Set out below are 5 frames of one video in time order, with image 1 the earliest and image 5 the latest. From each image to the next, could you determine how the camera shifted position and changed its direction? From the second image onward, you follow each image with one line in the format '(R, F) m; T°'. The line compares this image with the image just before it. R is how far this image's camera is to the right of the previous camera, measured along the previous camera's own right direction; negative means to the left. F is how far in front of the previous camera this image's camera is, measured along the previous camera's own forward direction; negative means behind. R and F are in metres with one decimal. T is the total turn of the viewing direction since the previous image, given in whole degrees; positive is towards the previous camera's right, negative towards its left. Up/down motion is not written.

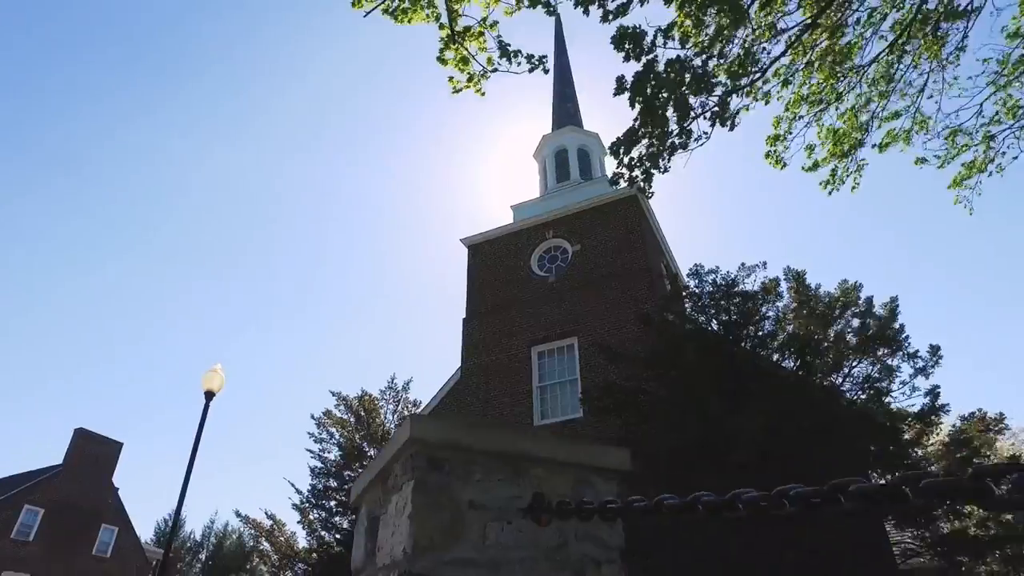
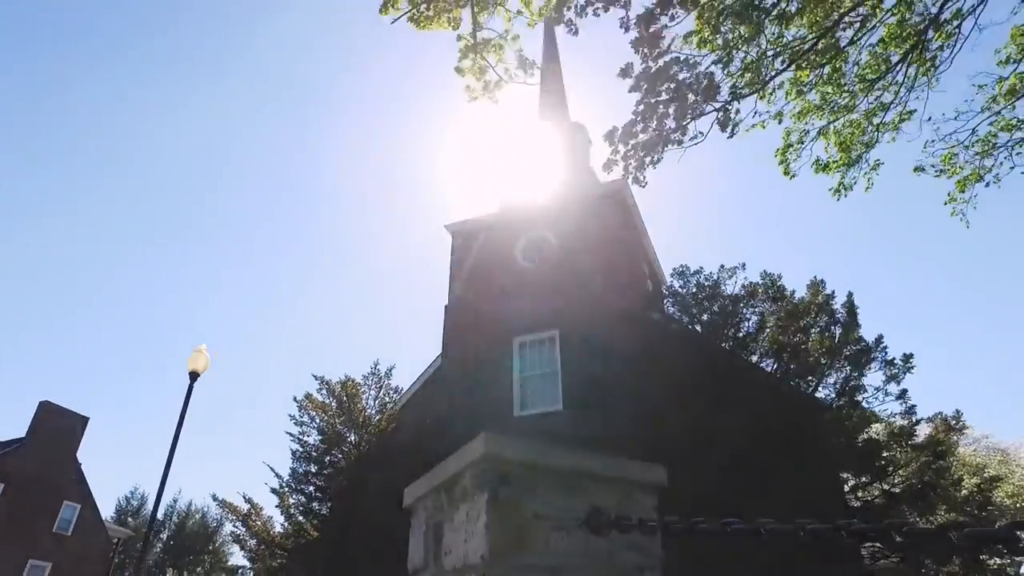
(+0.2, 0.0) m; +1°
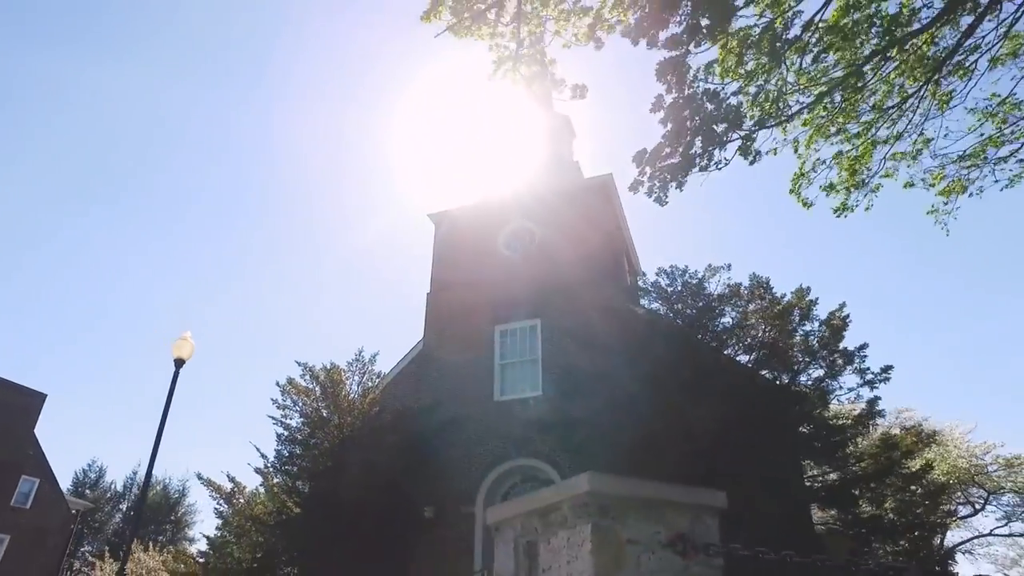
(+0.3, 0.0) m; +1°
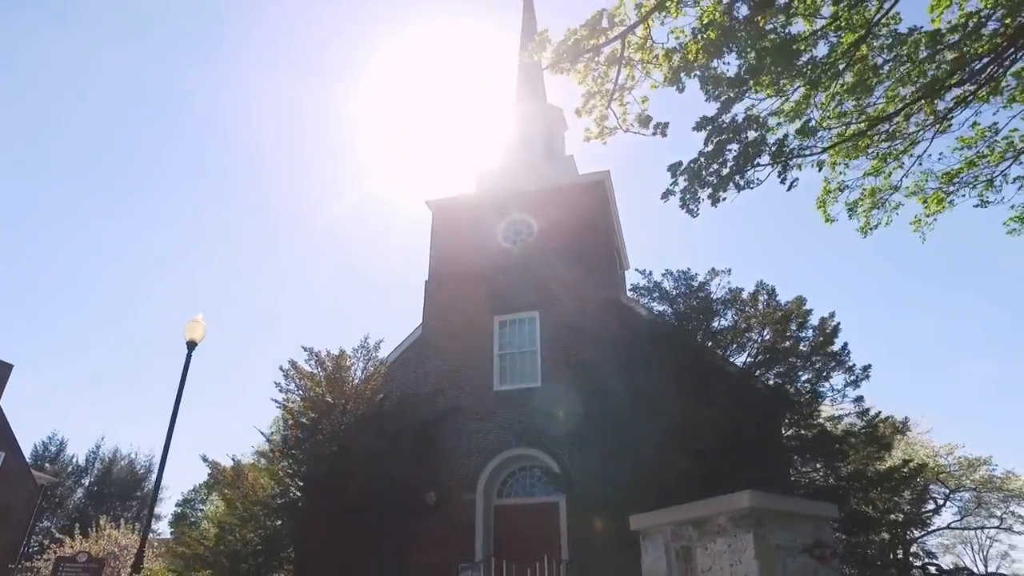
(+0.5, -0.8) m; -1°
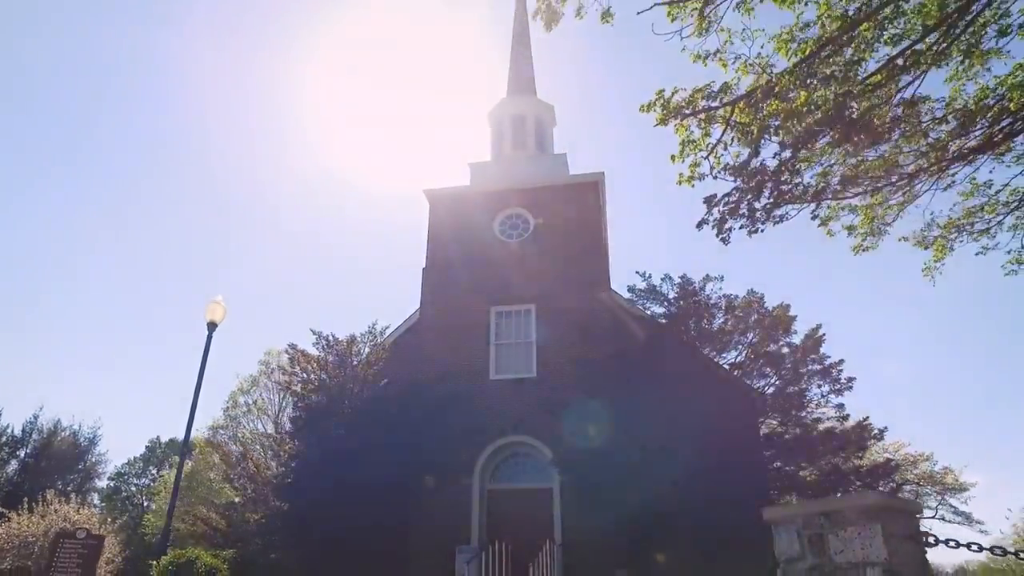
(+1.1, -1.6) m; -4°
